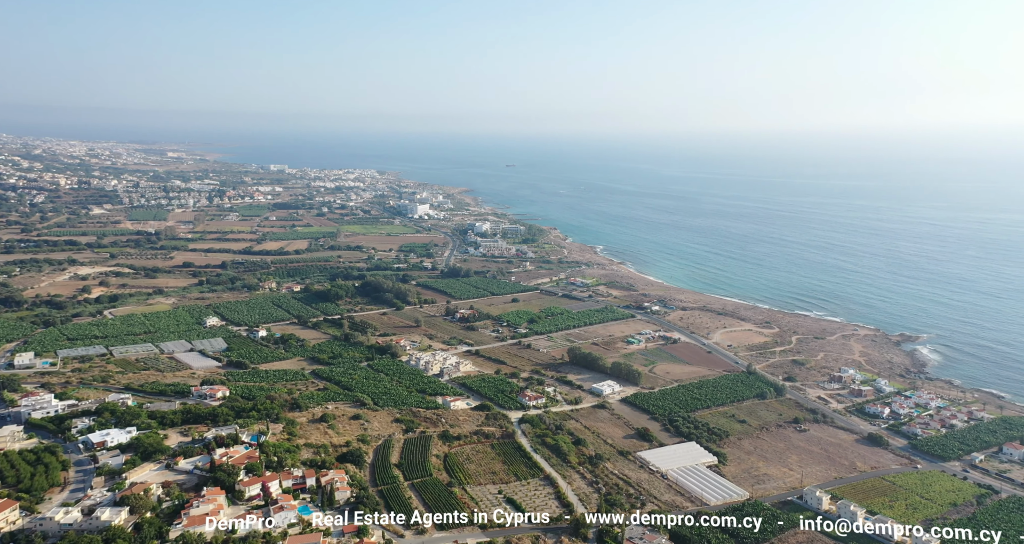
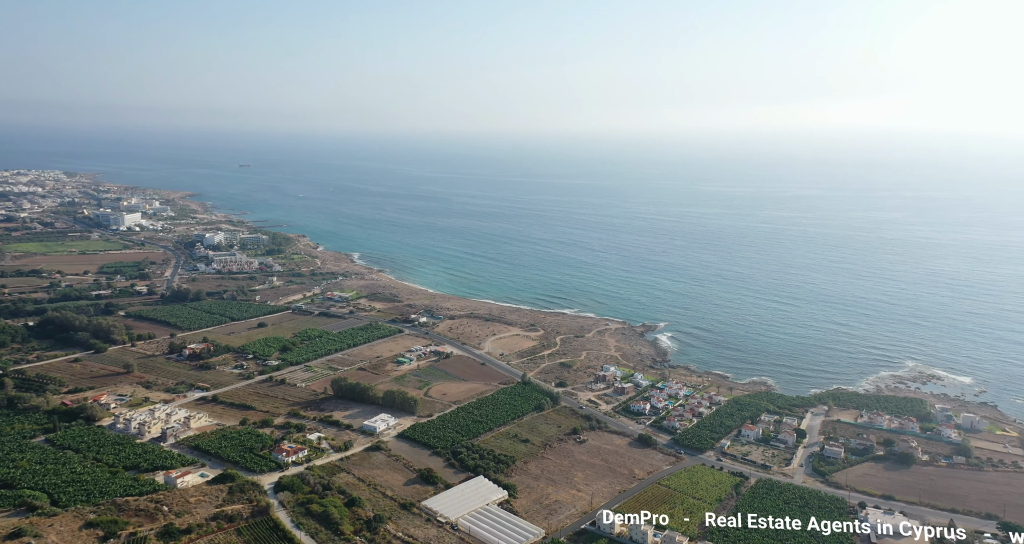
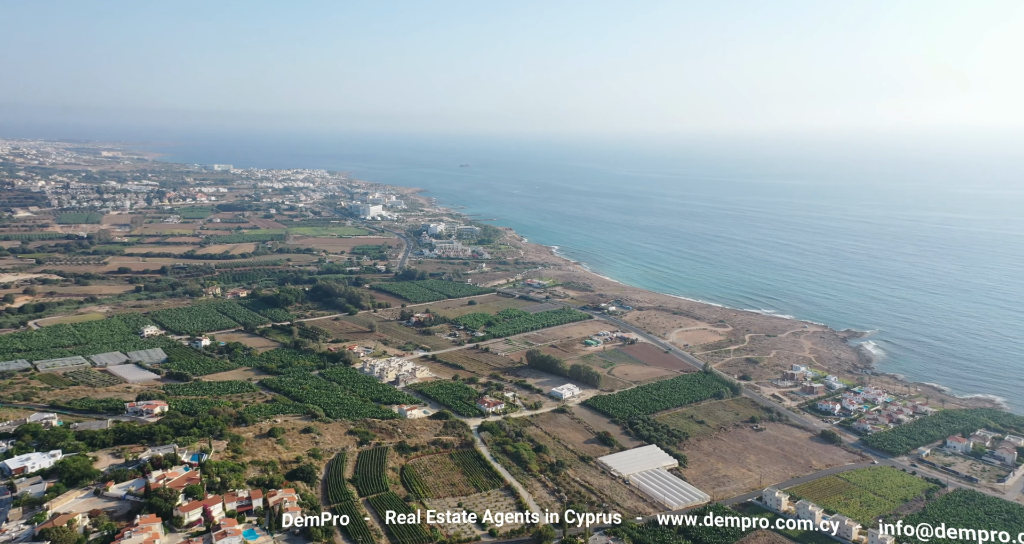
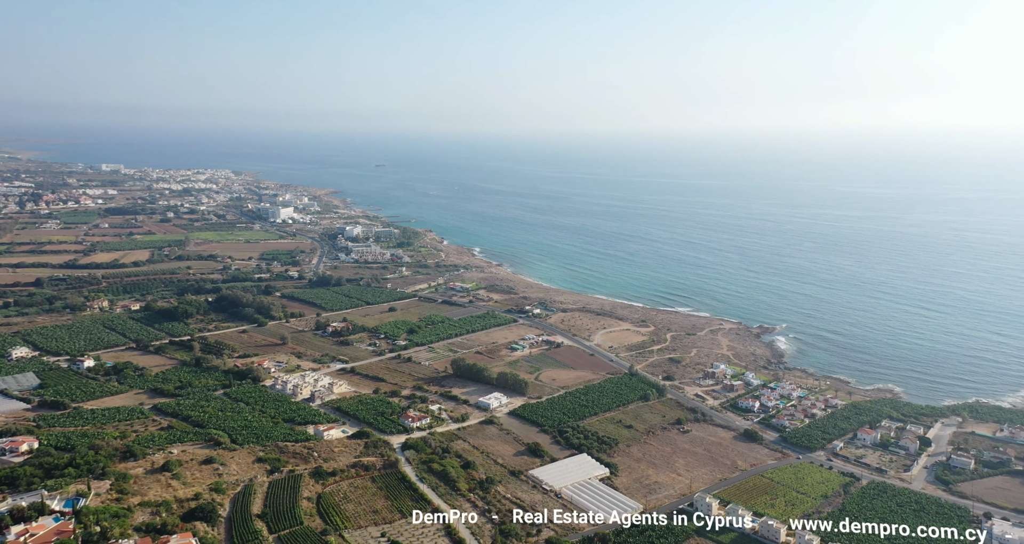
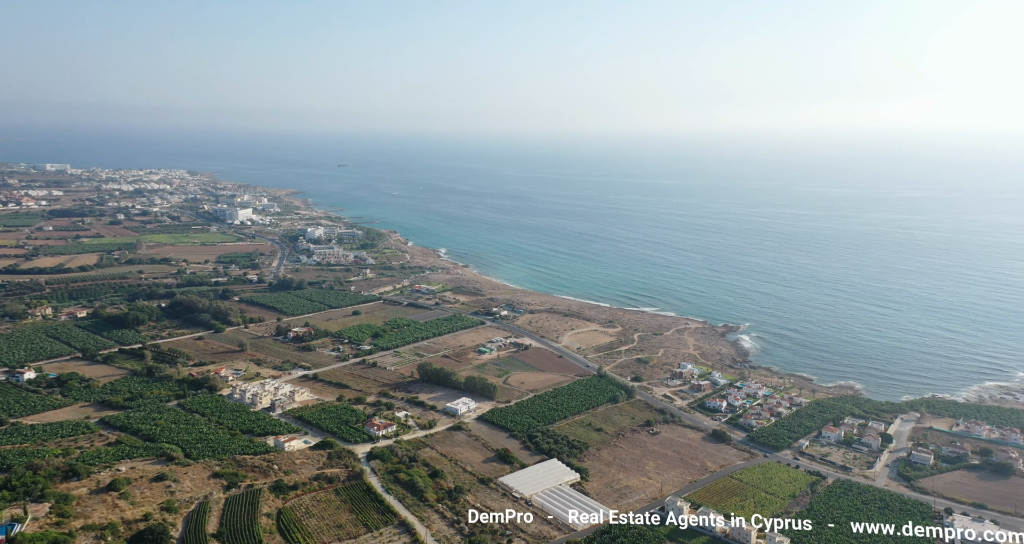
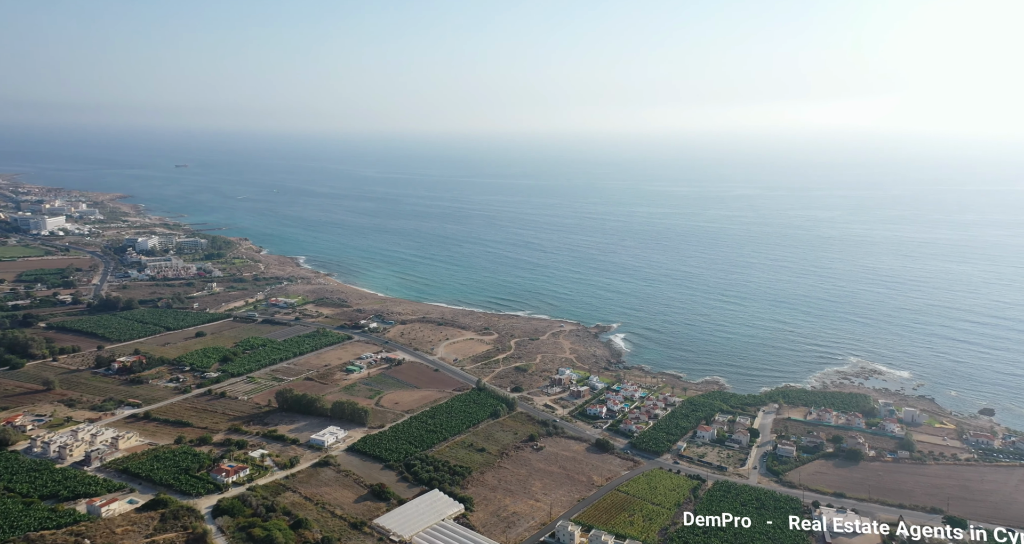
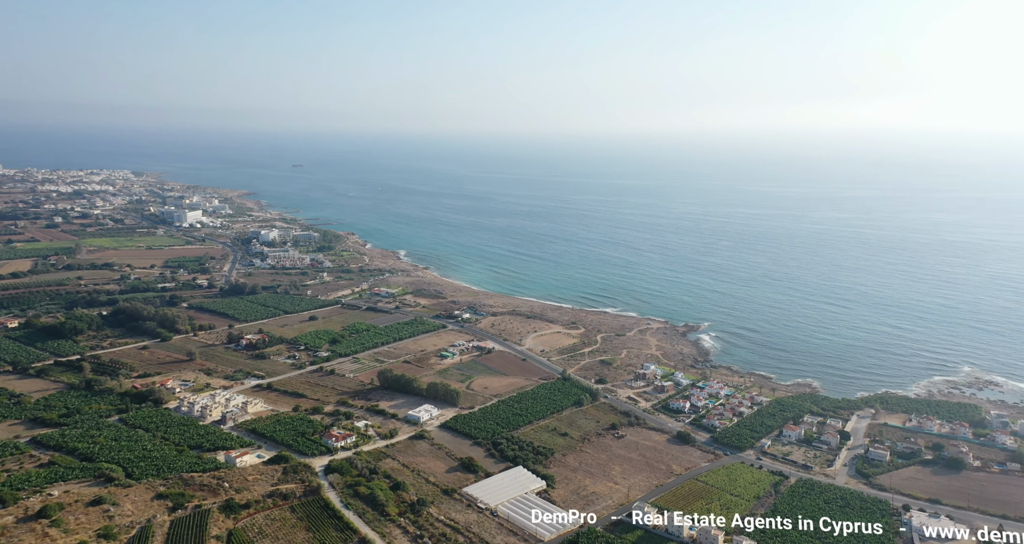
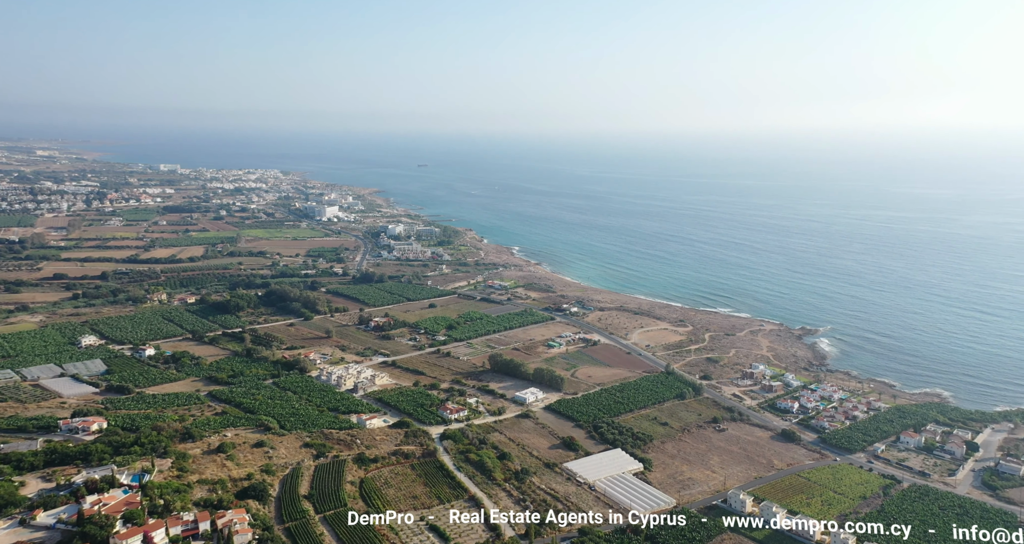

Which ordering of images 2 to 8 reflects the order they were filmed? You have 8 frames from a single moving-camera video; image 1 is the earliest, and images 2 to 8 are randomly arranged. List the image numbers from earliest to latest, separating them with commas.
3, 8, 4, 5, 7, 2, 6
